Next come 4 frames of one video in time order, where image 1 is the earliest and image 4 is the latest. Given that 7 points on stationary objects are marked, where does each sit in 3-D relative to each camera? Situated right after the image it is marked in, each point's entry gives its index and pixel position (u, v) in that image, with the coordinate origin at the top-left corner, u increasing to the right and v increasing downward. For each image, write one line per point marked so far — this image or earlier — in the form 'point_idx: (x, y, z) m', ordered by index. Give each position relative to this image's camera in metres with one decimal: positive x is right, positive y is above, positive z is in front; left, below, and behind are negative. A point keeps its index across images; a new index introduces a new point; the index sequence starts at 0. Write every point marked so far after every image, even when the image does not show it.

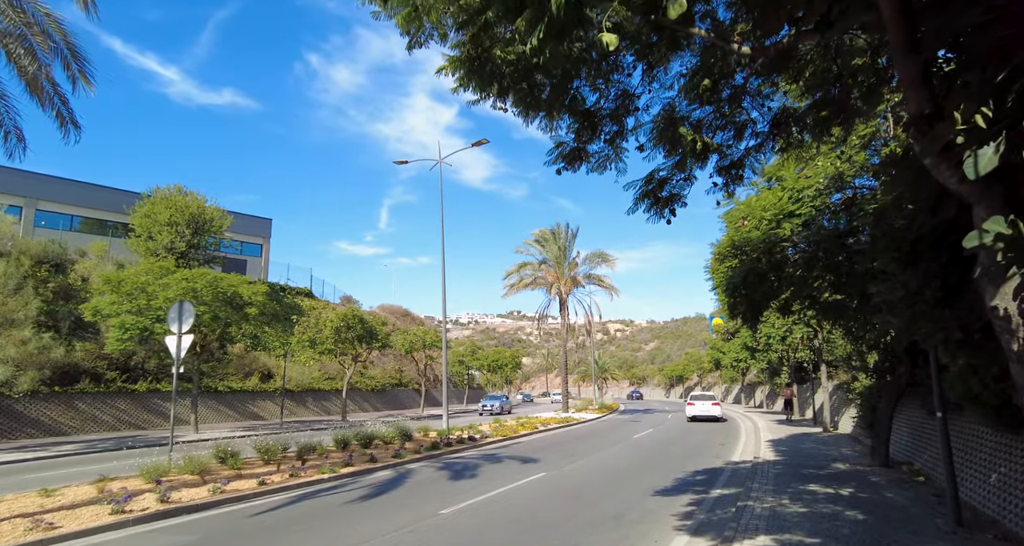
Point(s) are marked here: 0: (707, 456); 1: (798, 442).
0: (+4.8, -4.5, +15.3) m
1: (+8.1, -4.8, +17.5) m
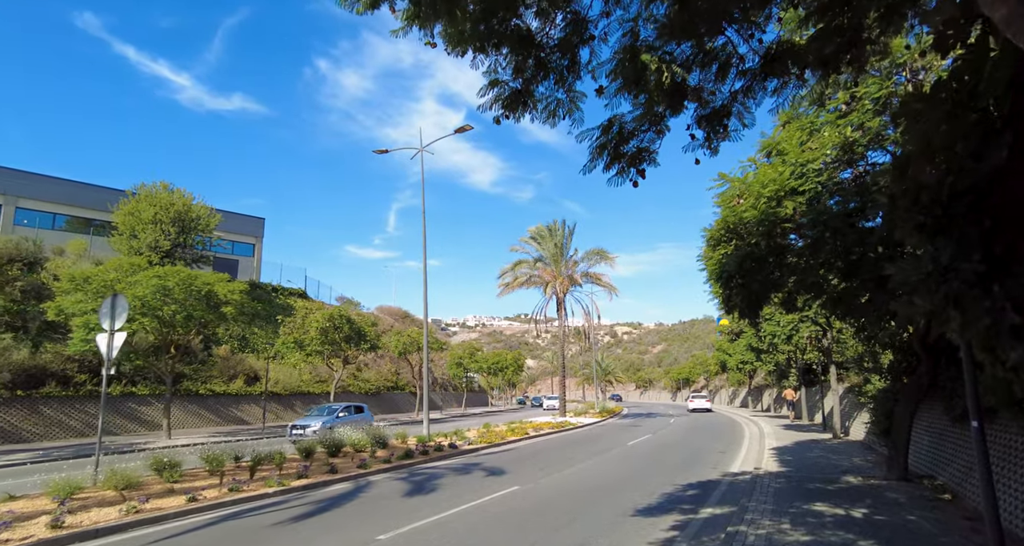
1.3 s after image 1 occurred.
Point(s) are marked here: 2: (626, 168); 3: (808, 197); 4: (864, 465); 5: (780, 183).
0: (+4.3, -4.4, +13.9) m
1: (+7.6, -4.6, +16.1) m
2: (+1.0, +1.0, +5.7) m
3: (+4.5, +1.2, +9.4) m
4: (+7.4, -4.0, +13.0) m
5: (+4.2, +1.4, +9.8) m
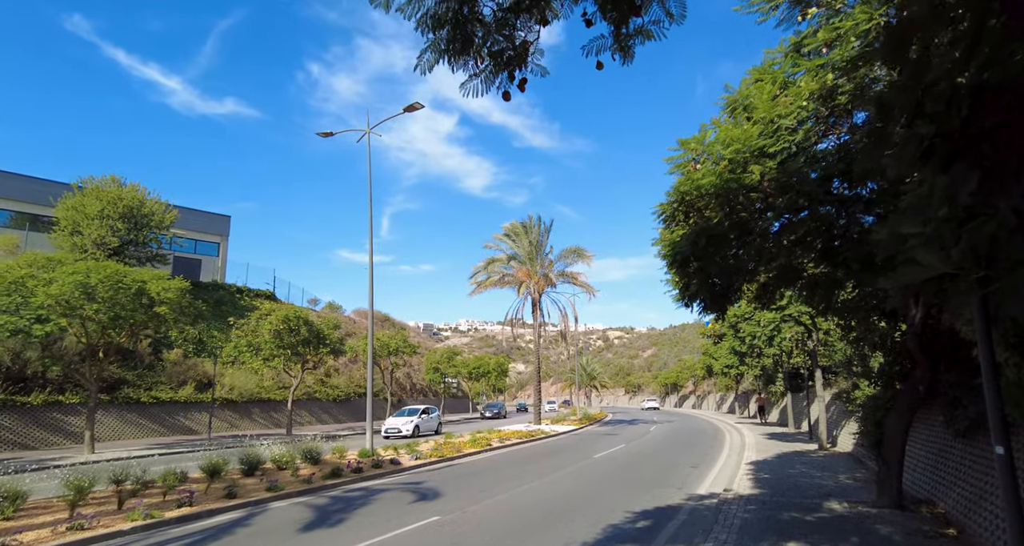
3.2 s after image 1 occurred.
0: (+3.0, -4.2, +12.1) m
1: (+6.3, -4.4, +14.3) m
2: (-0.1, +1.2, +3.9) m
3: (+3.3, +1.4, +7.6) m
4: (+6.1, -3.8, +11.2) m
5: (+3.0, +1.6, +8.0) m
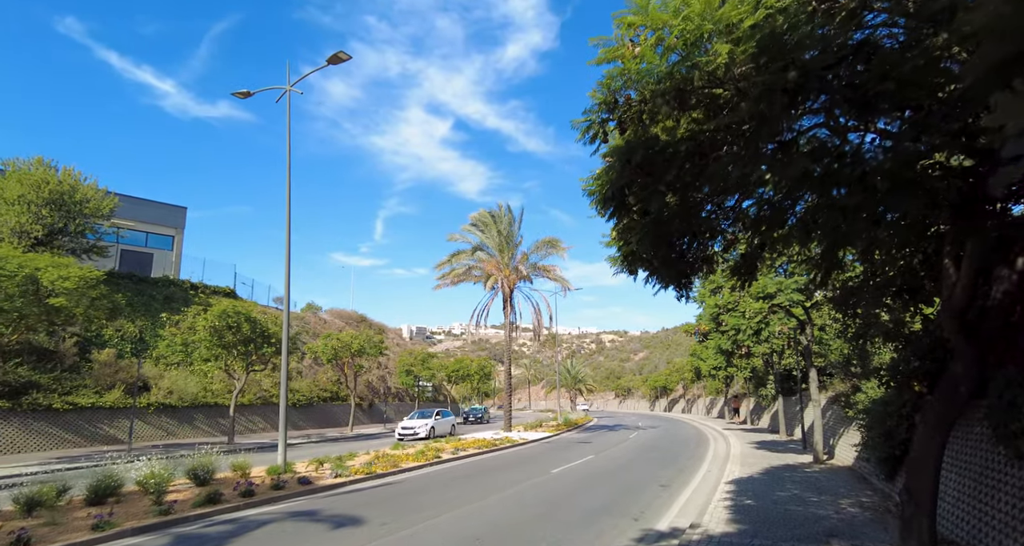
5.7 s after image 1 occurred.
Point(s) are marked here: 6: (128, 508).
0: (+1.6, -3.7, +9.3) m
1: (+4.9, -4.0, +11.6) m
2: (-1.4, +1.7, +1.2) m
3: (+2.0, +1.9, +5.0) m
4: (+4.8, -3.4, +8.5) m
5: (+1.7, +2.1, +5.3) m
6: (-6.2, -3.8, +10.2) m
